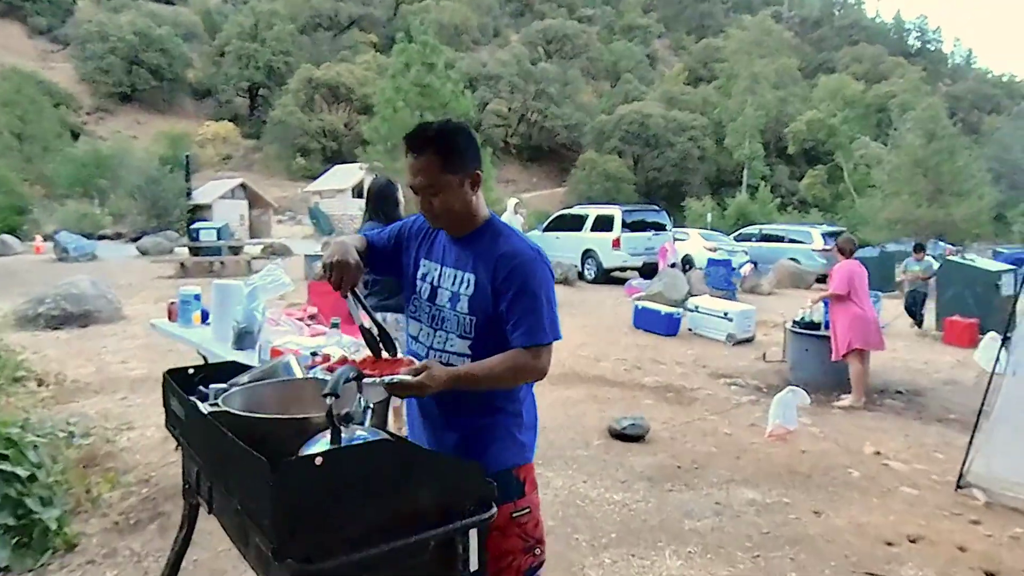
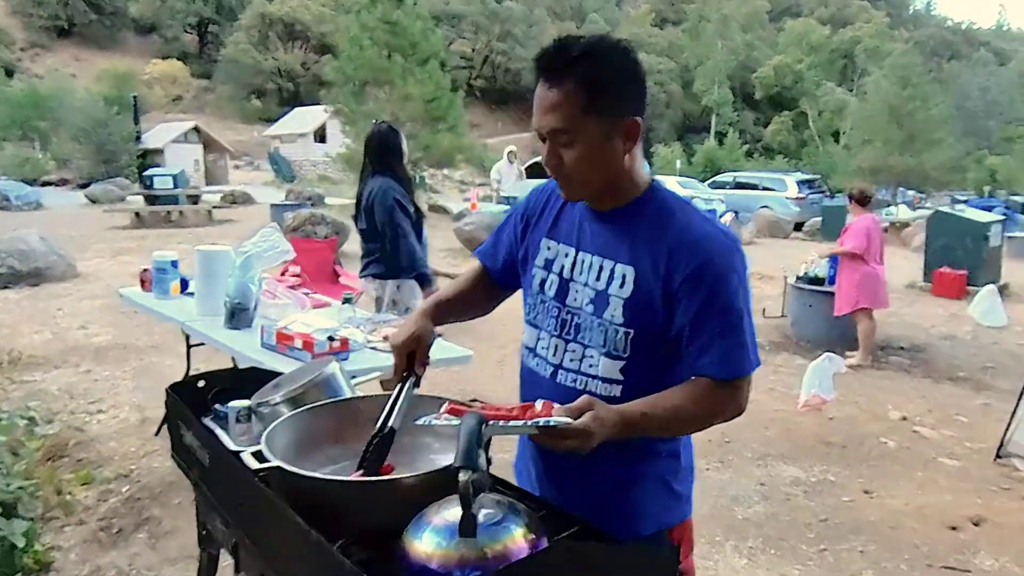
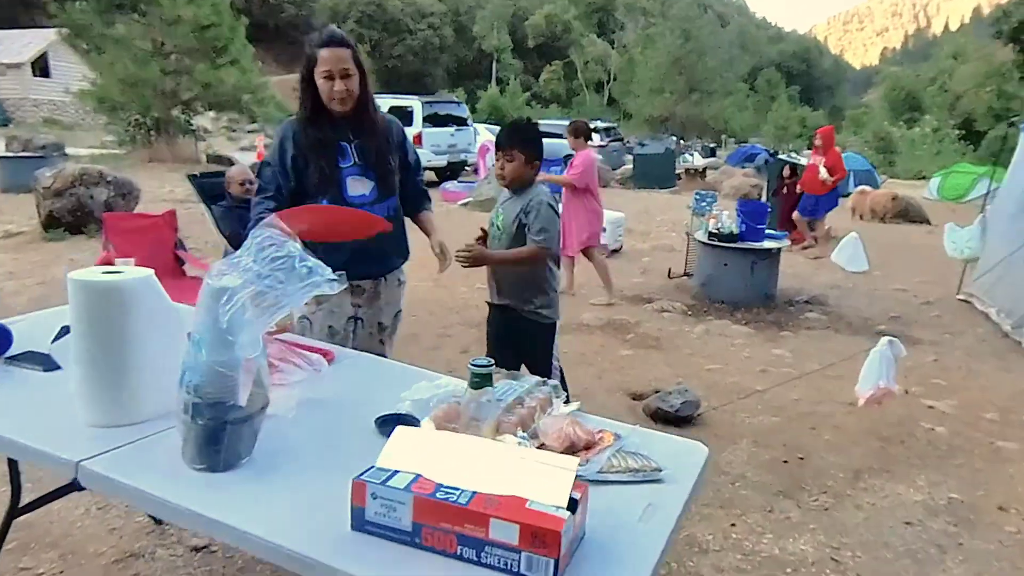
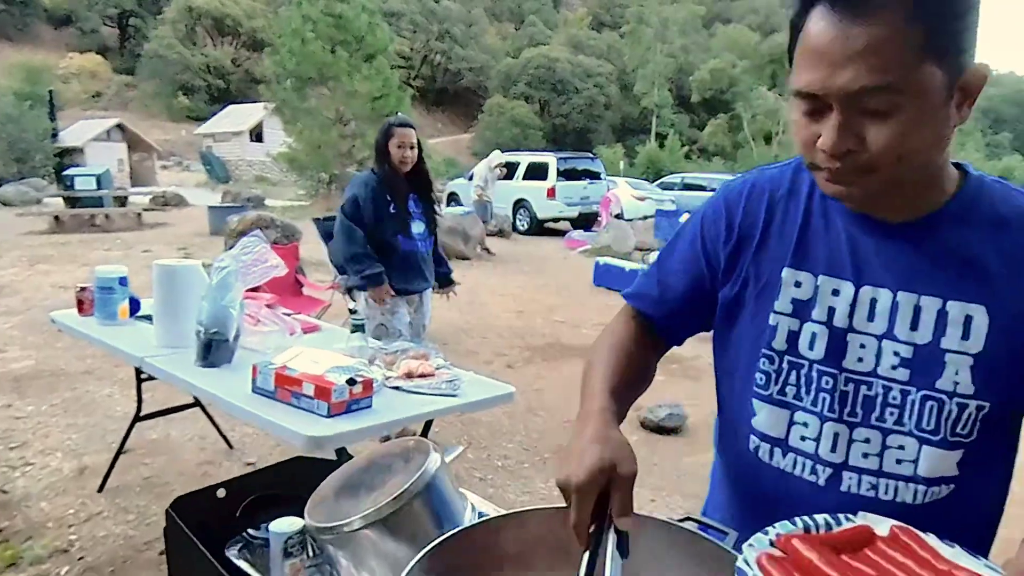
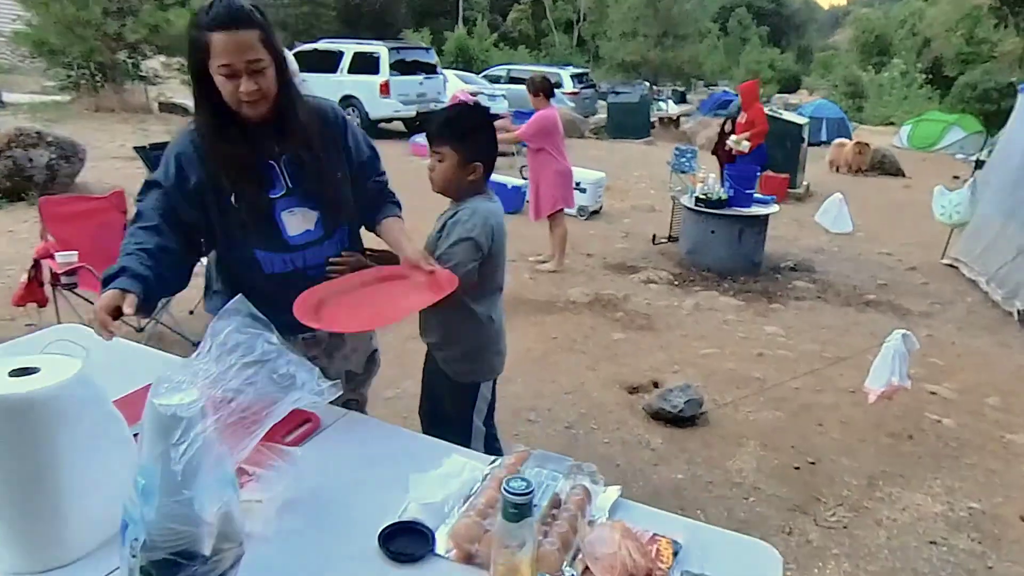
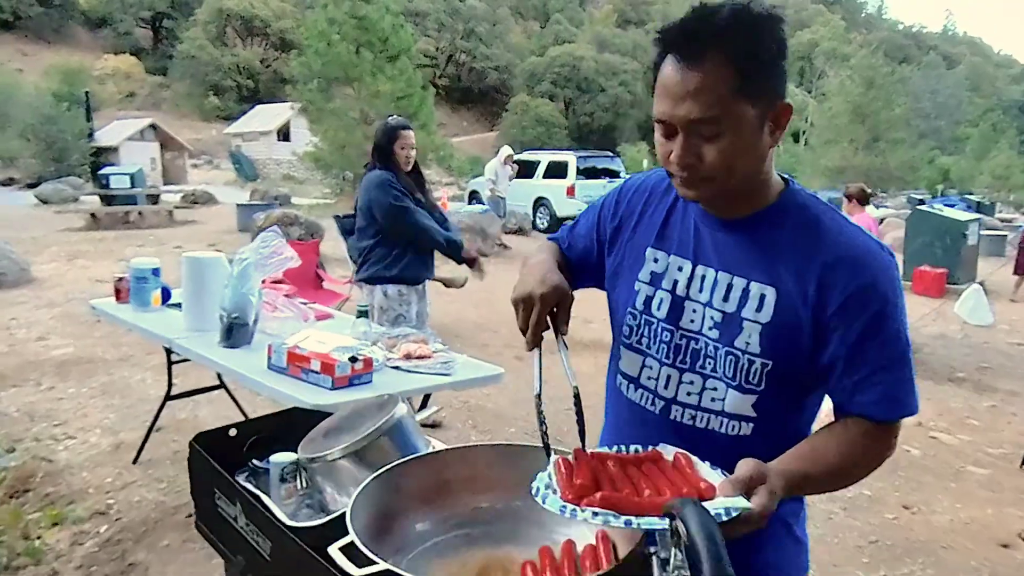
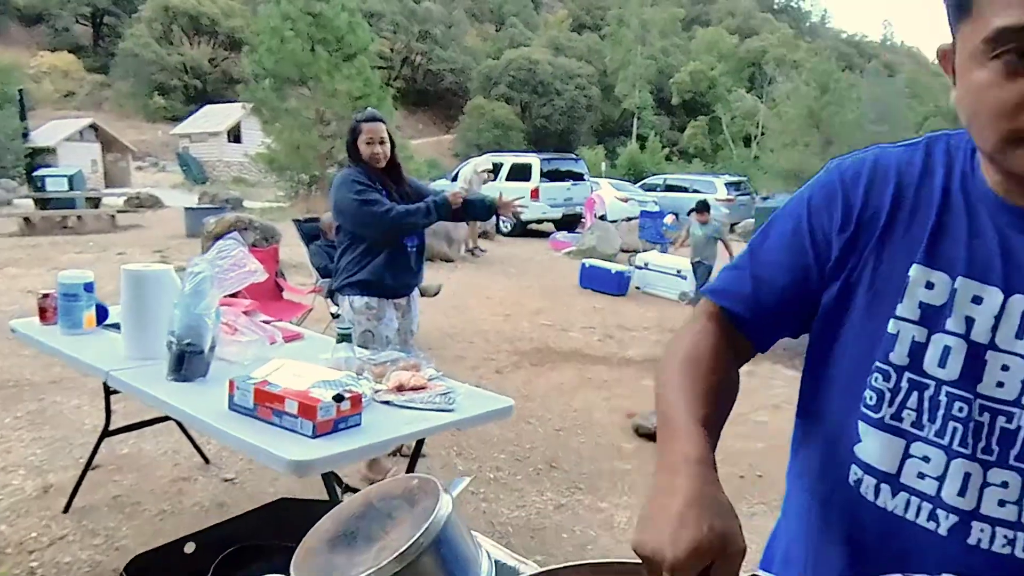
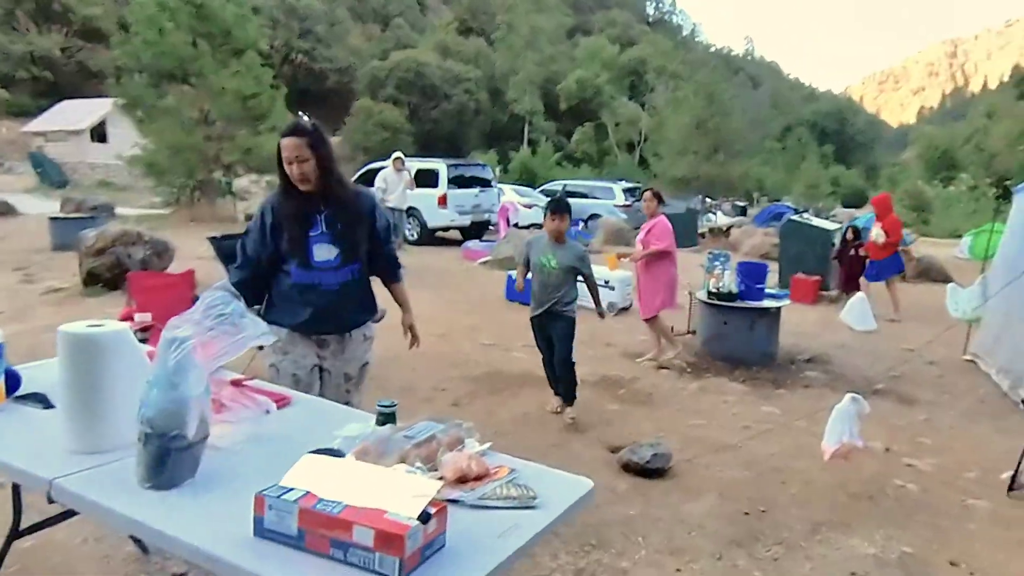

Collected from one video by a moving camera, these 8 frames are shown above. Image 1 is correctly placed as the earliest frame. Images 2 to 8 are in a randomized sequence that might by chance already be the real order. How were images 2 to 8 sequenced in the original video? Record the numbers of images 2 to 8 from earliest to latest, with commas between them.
2, 6, 4, 7, 8, 3, 5
